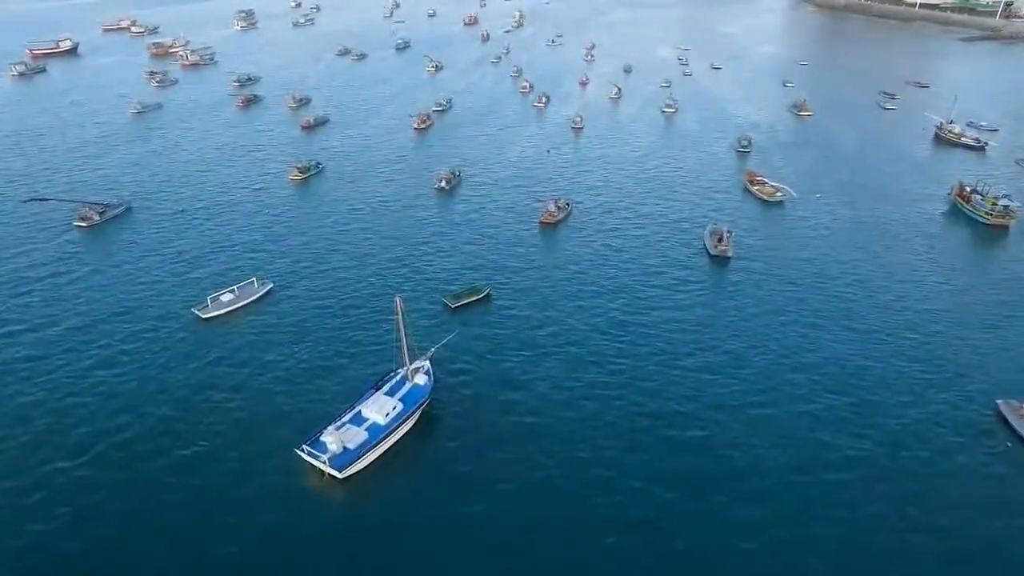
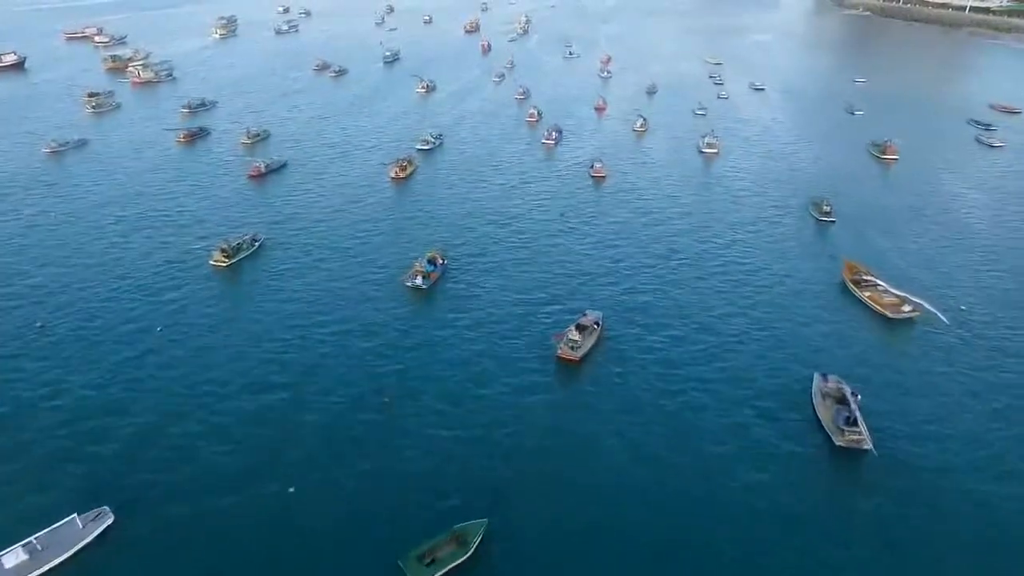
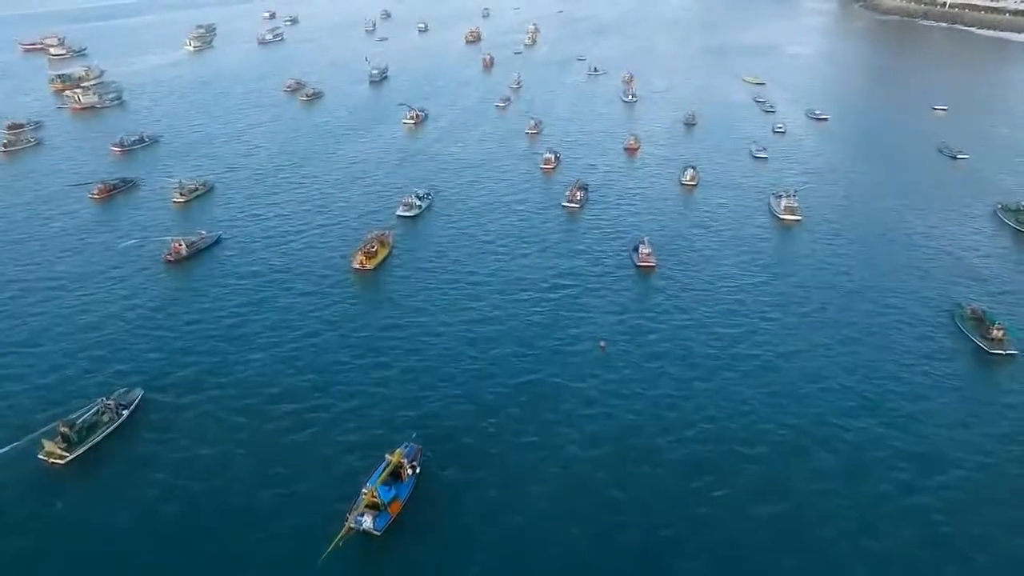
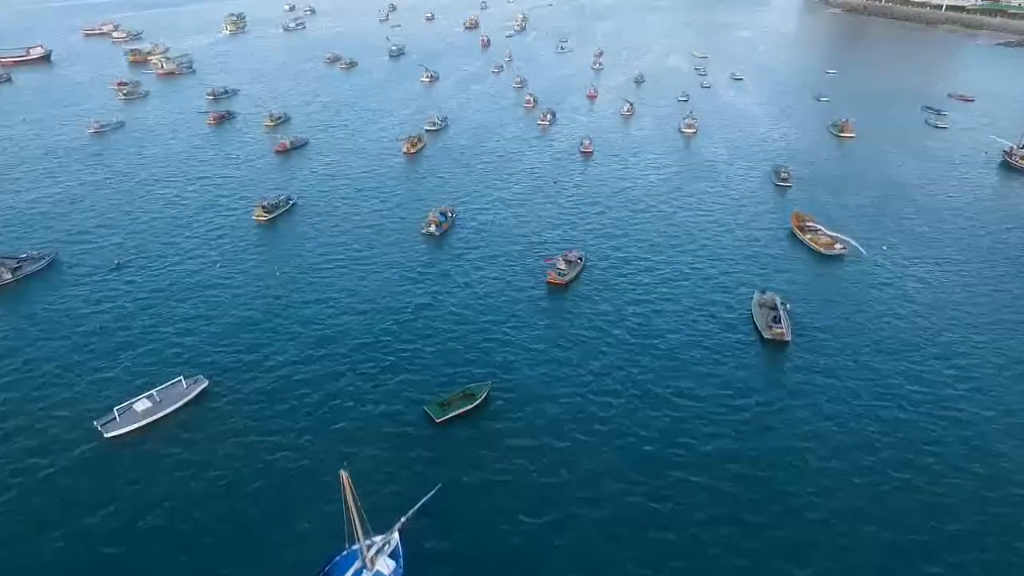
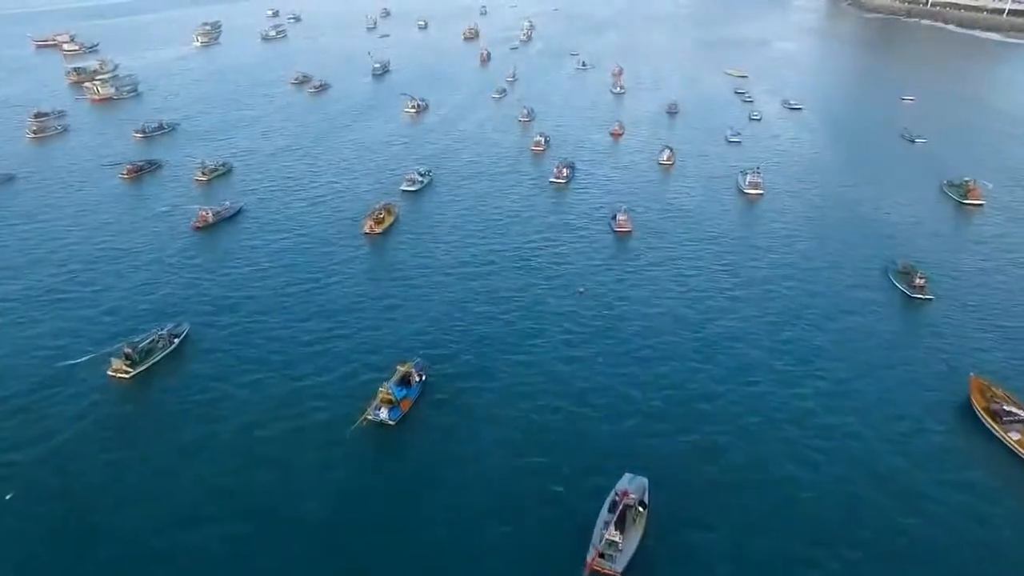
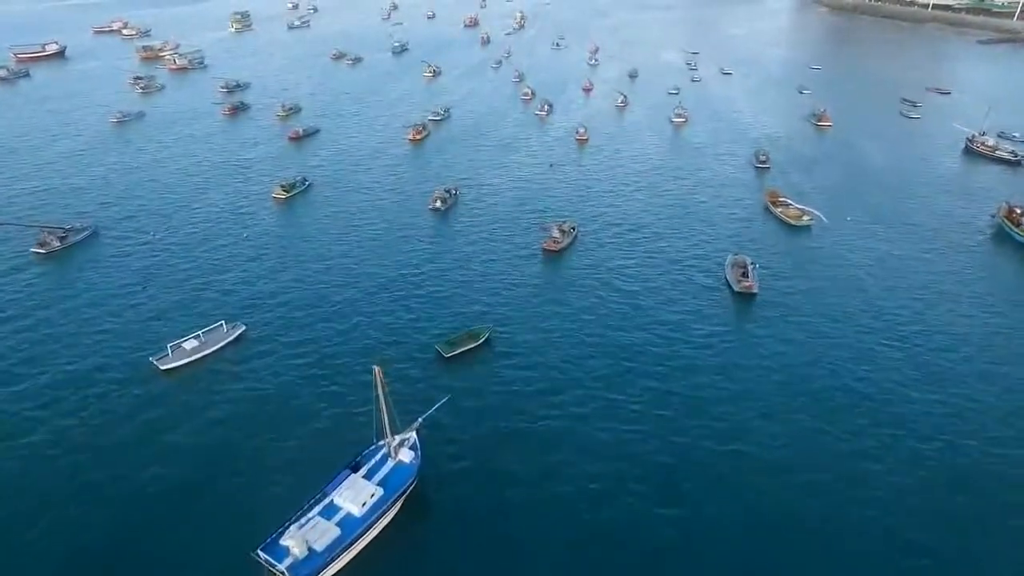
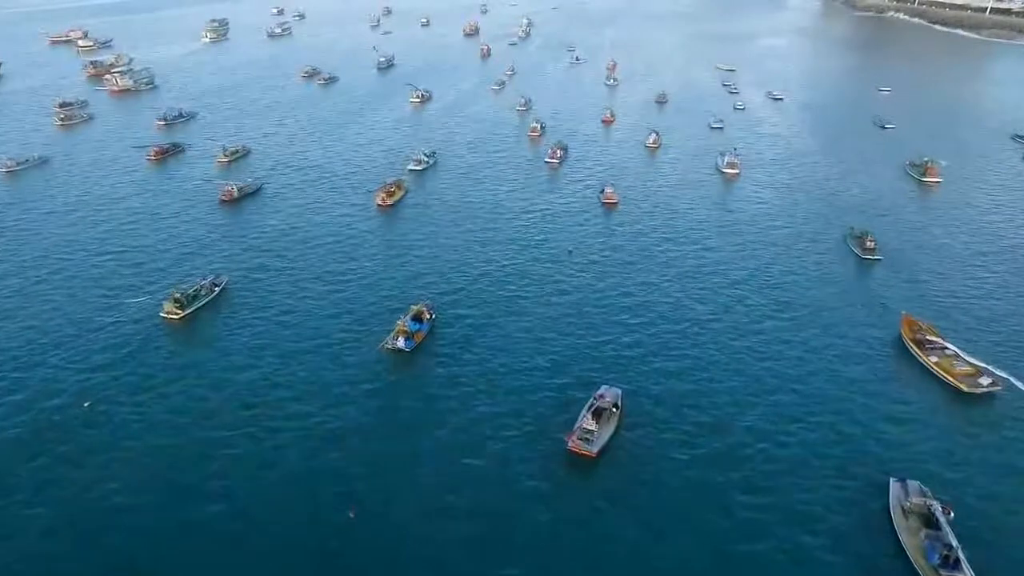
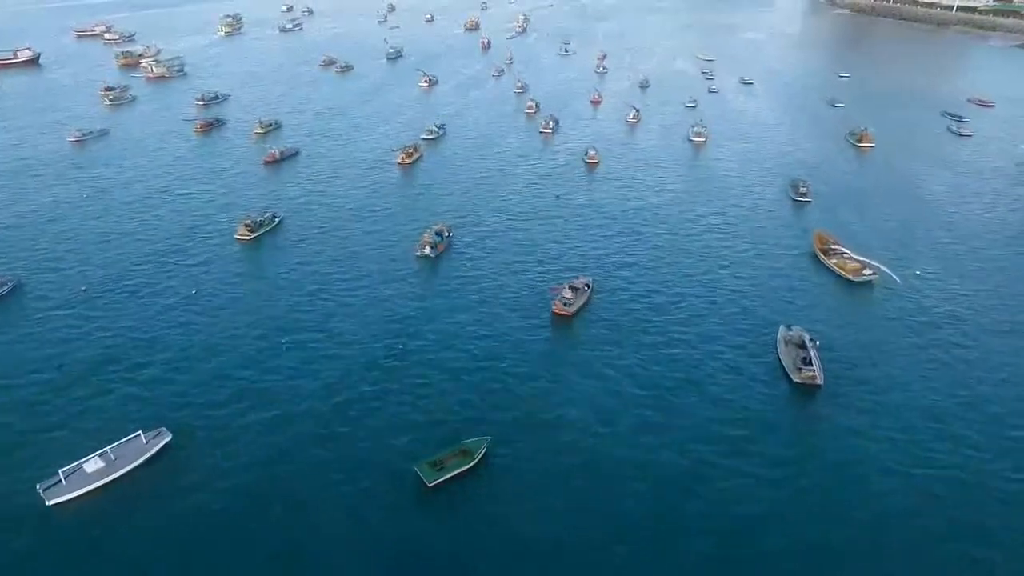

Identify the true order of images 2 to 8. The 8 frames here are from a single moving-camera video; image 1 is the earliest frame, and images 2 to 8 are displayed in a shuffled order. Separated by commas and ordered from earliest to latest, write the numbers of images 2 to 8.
6, 4, 8, 2, 7, 5, 3
